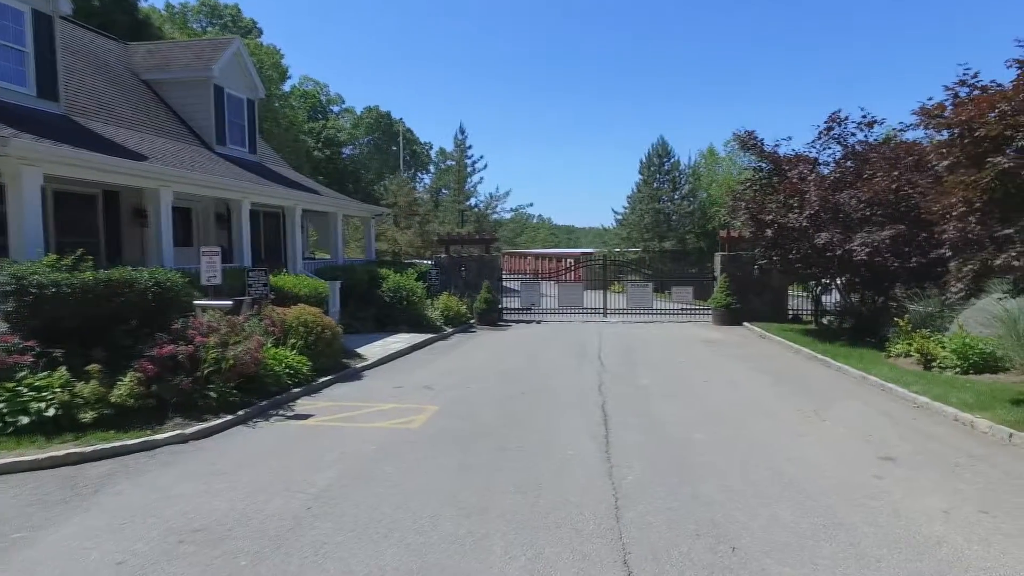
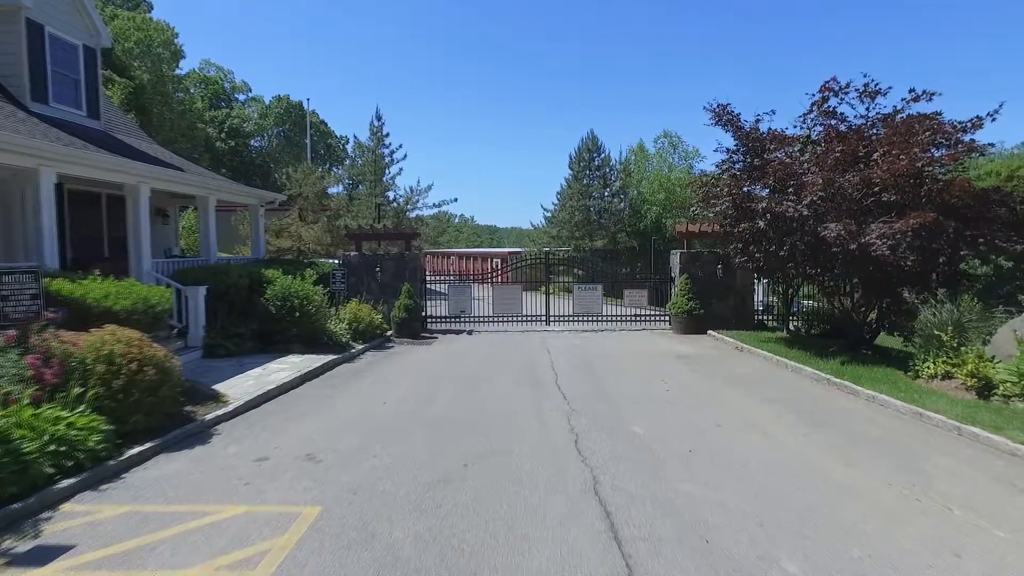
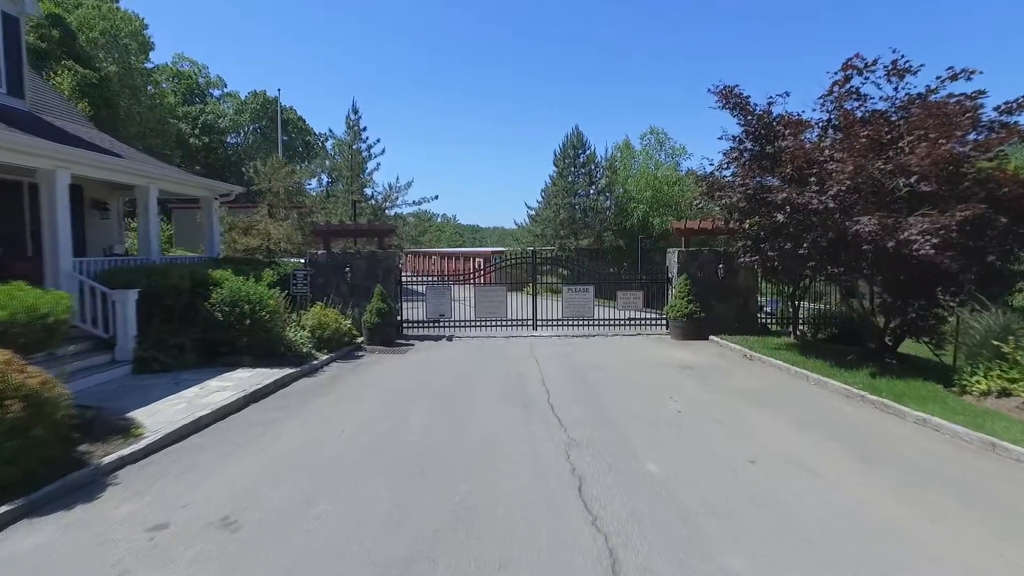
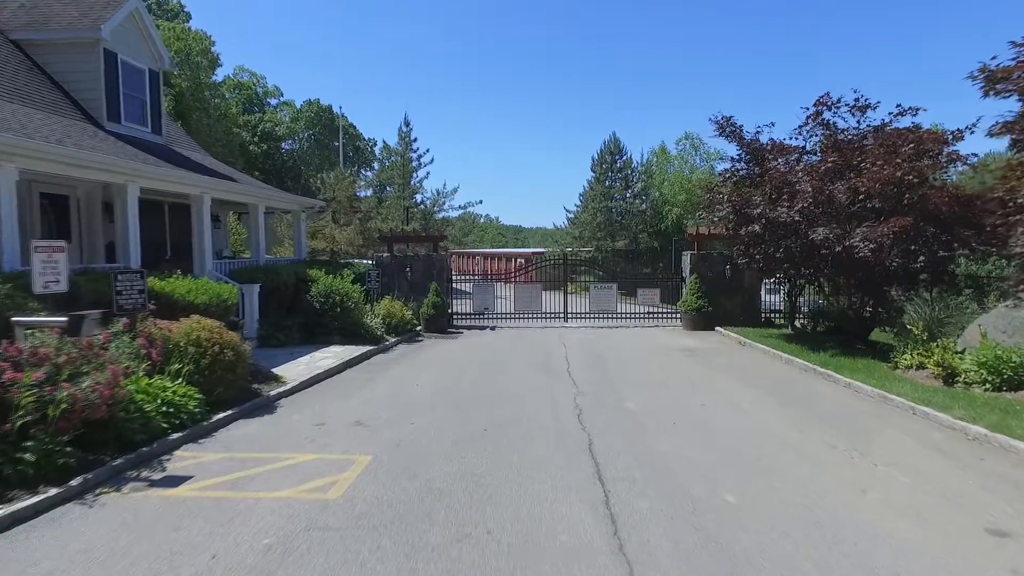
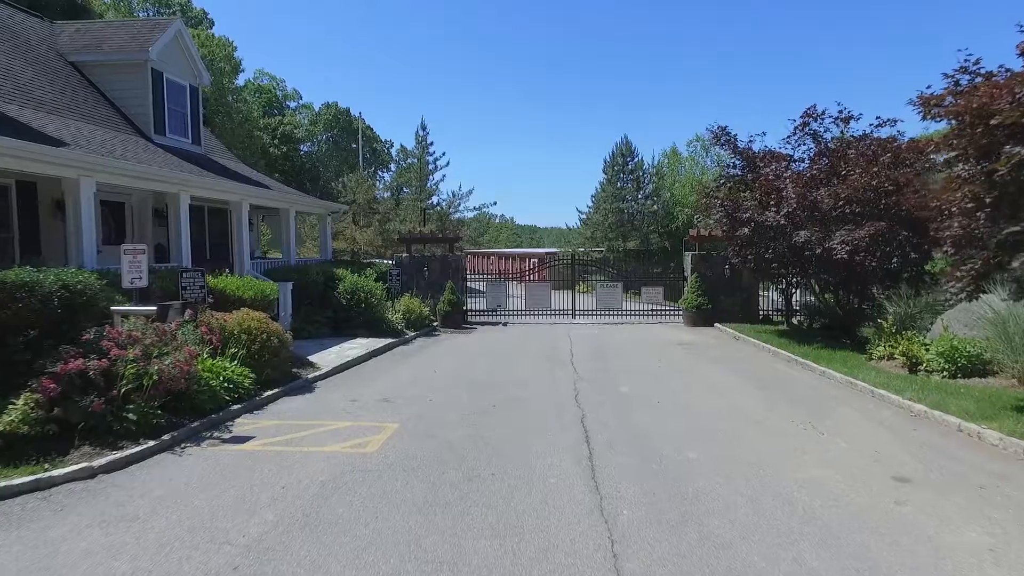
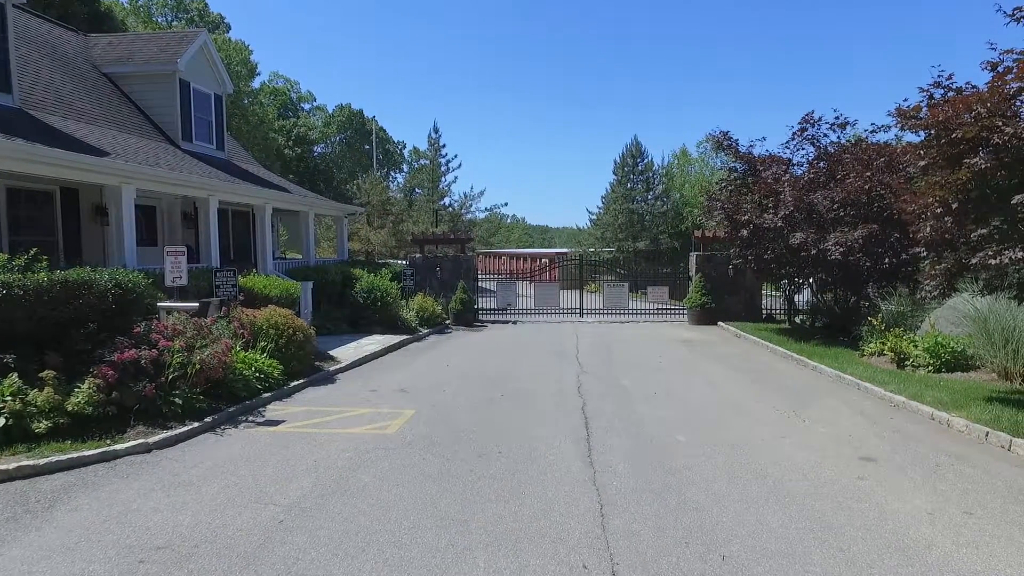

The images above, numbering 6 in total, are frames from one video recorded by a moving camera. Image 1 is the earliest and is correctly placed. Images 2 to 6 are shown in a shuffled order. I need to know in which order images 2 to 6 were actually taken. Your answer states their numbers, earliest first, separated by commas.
6, 5, 4, 2, 3
